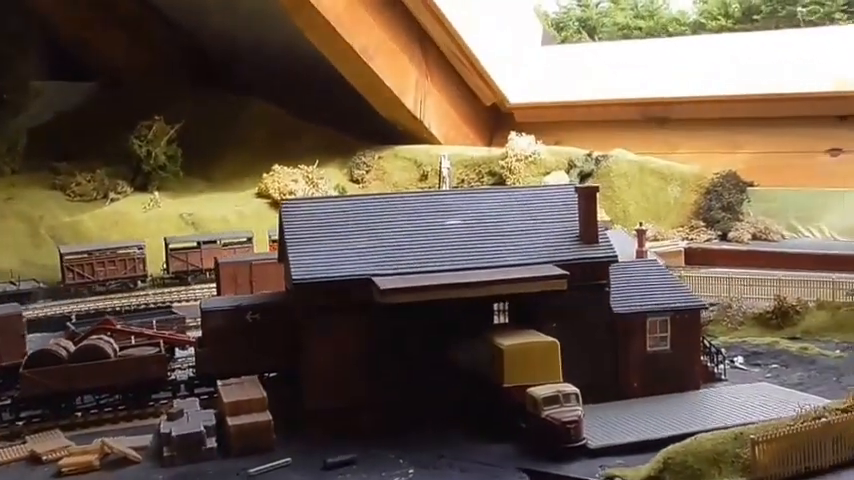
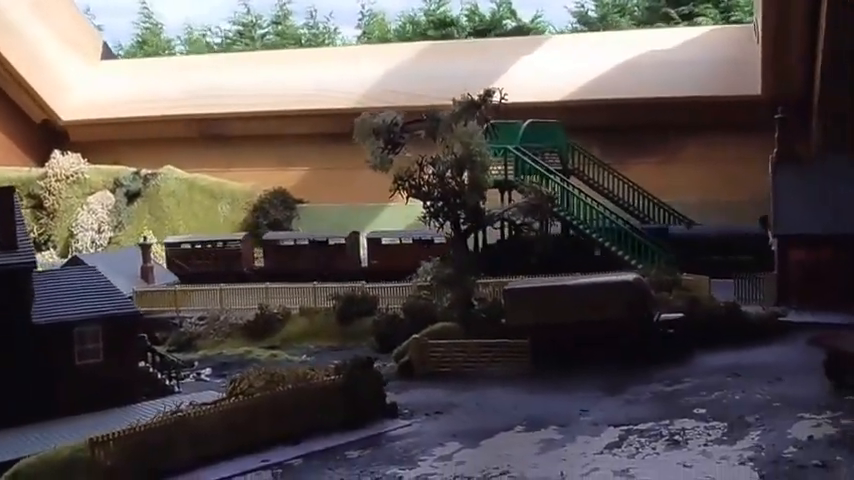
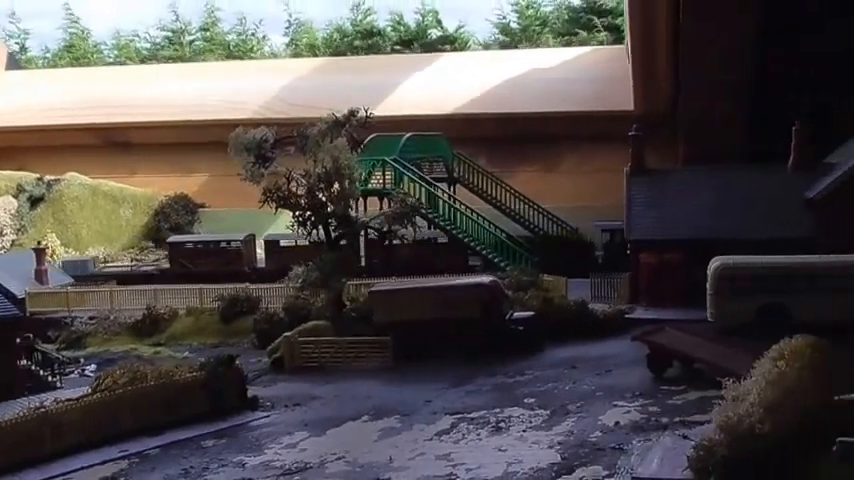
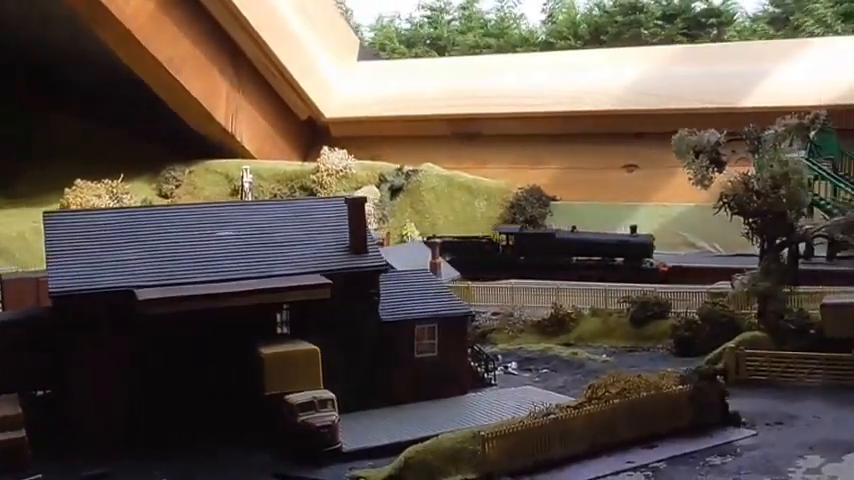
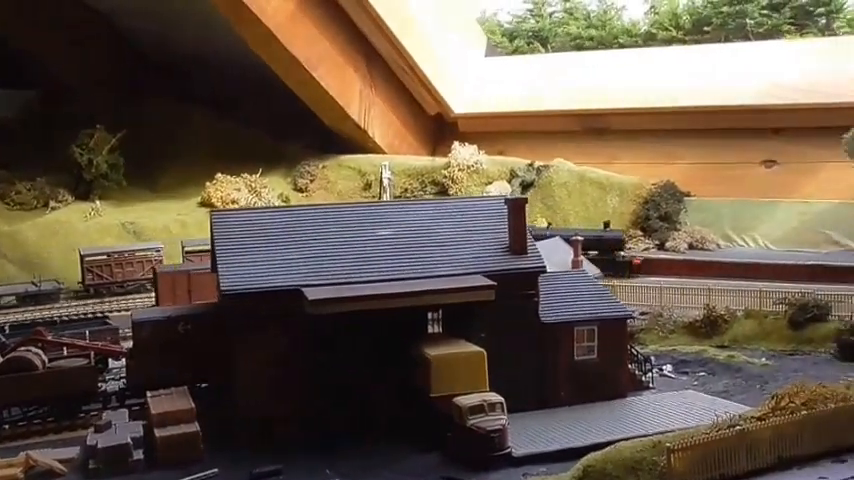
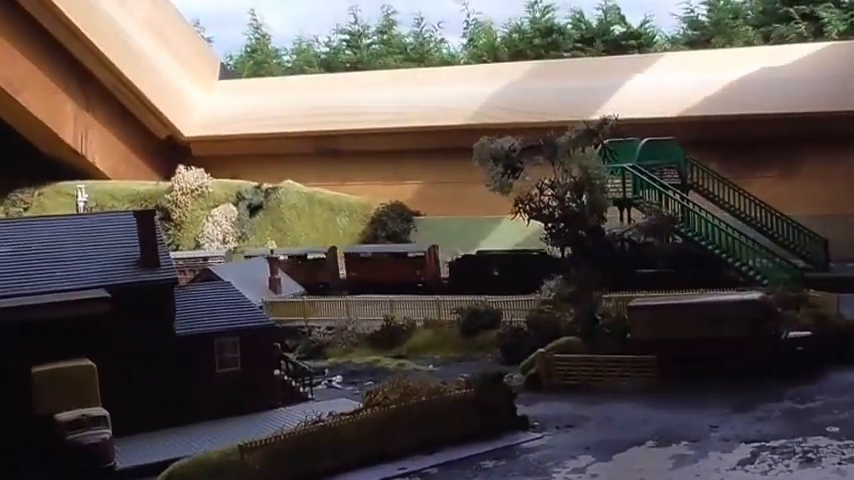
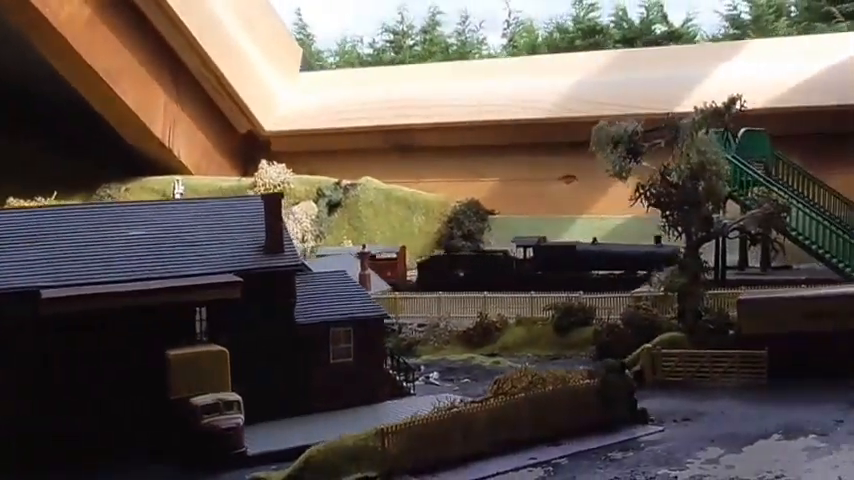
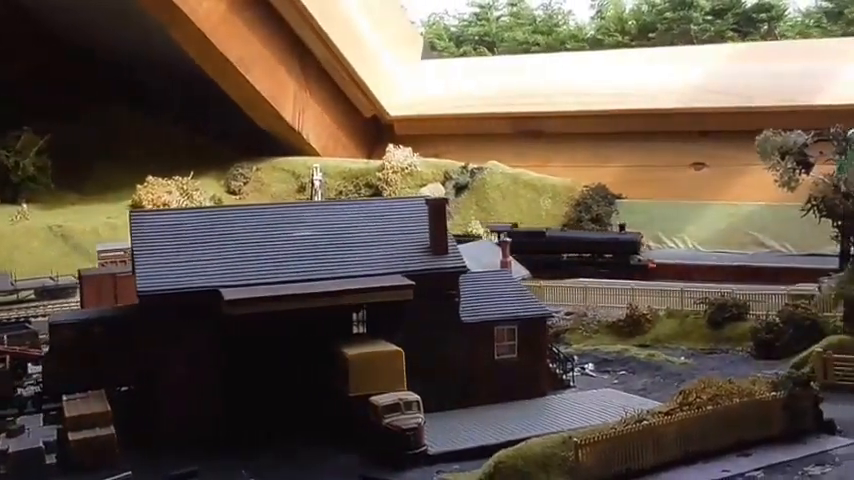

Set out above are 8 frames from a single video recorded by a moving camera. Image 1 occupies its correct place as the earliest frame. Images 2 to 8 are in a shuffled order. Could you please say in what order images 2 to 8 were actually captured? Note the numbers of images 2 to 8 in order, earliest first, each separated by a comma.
5, 8, 4, 7, 6, 2, 3
